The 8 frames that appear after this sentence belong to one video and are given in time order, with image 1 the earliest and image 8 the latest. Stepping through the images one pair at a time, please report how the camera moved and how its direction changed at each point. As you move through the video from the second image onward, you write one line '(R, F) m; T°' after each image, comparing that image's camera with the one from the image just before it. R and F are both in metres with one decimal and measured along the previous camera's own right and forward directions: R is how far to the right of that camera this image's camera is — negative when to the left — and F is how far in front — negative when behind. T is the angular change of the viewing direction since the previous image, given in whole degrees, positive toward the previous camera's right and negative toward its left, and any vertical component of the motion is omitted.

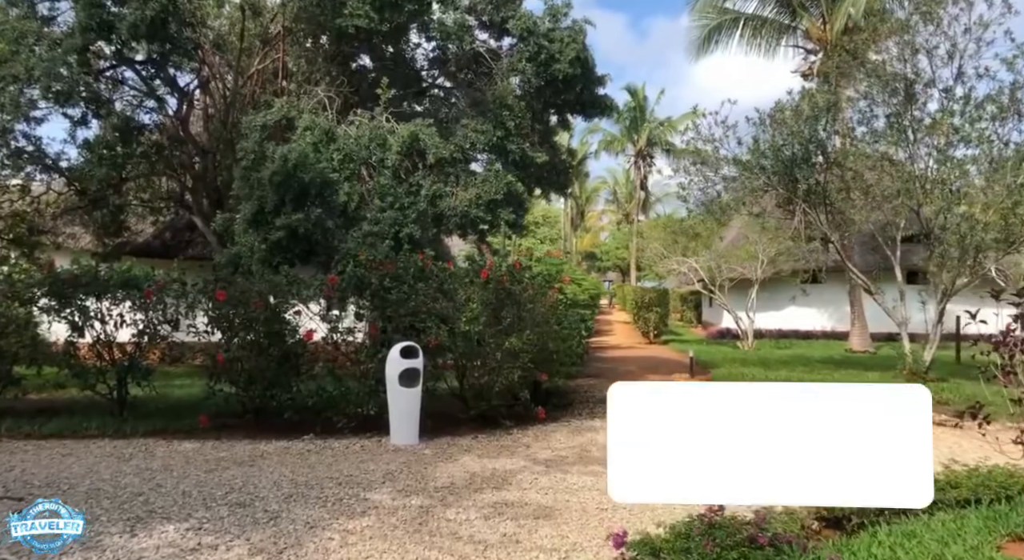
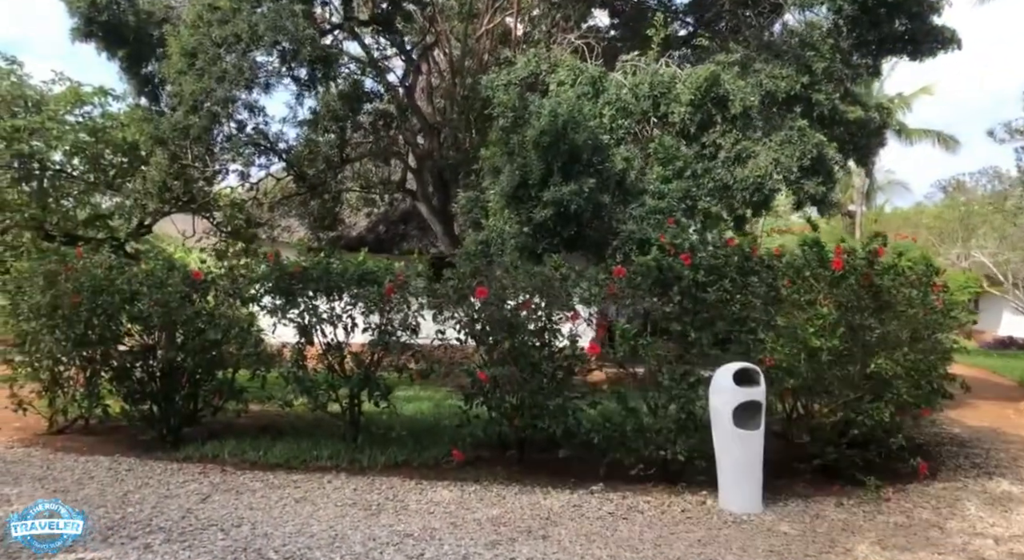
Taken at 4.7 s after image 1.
(-1.4, +2.2) m; -13°
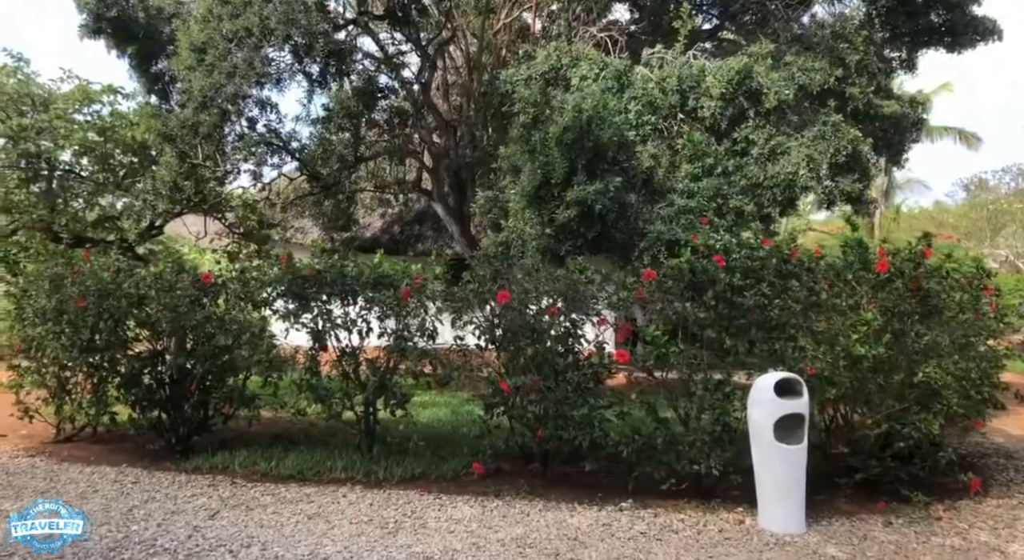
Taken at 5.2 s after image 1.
(-0.1, +0.3) m; -1°
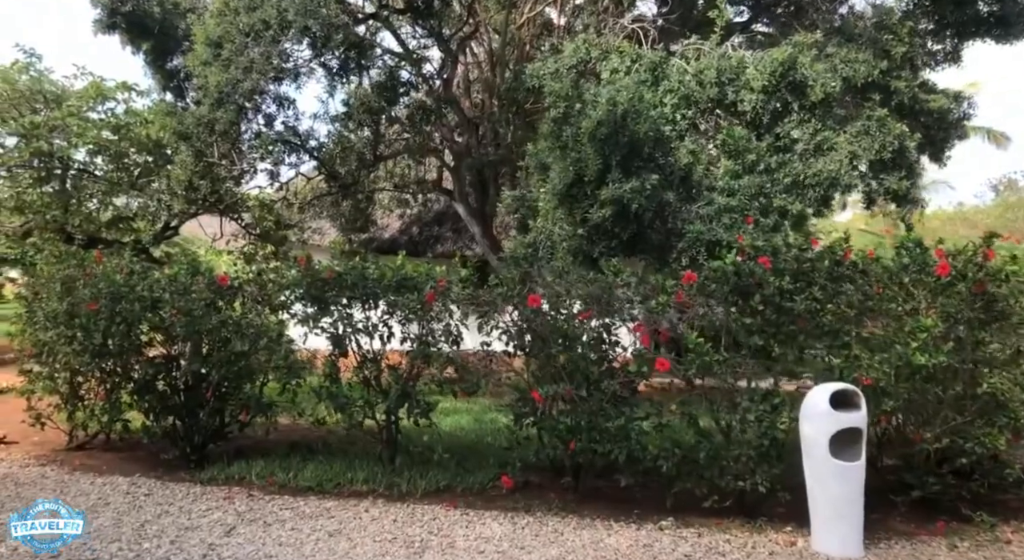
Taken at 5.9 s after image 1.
(-0.1, +0.3) m; -1°
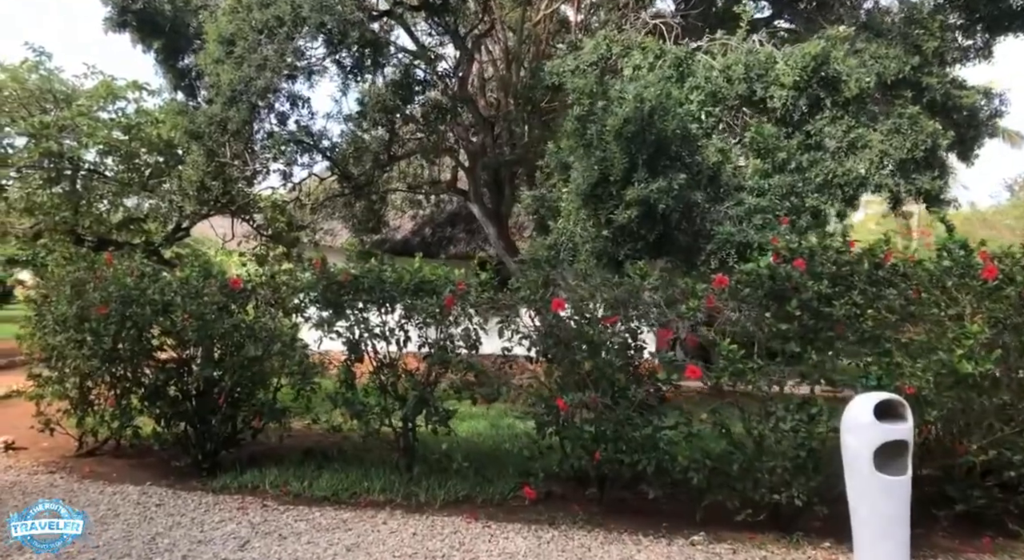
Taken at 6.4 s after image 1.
(-0.1, +0.2) m; -1°
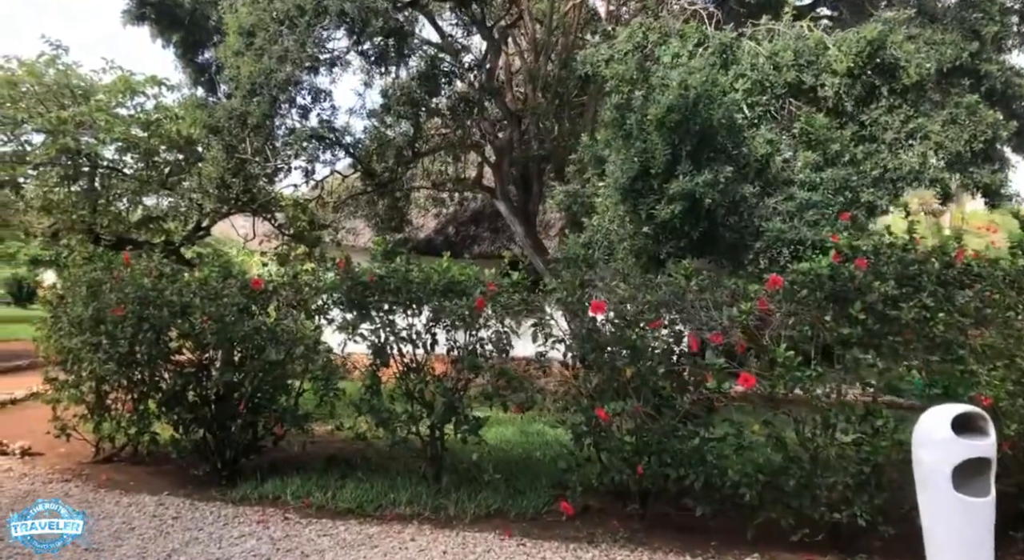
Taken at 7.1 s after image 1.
(-0.1, +0.3) m; -1°
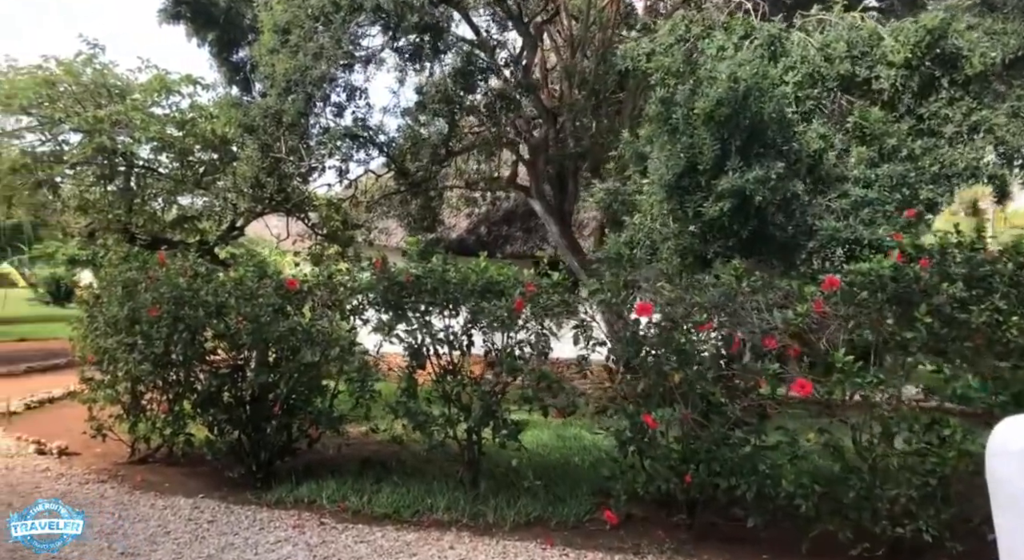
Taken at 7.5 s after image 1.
(-0.1, +0.2) m; -2°
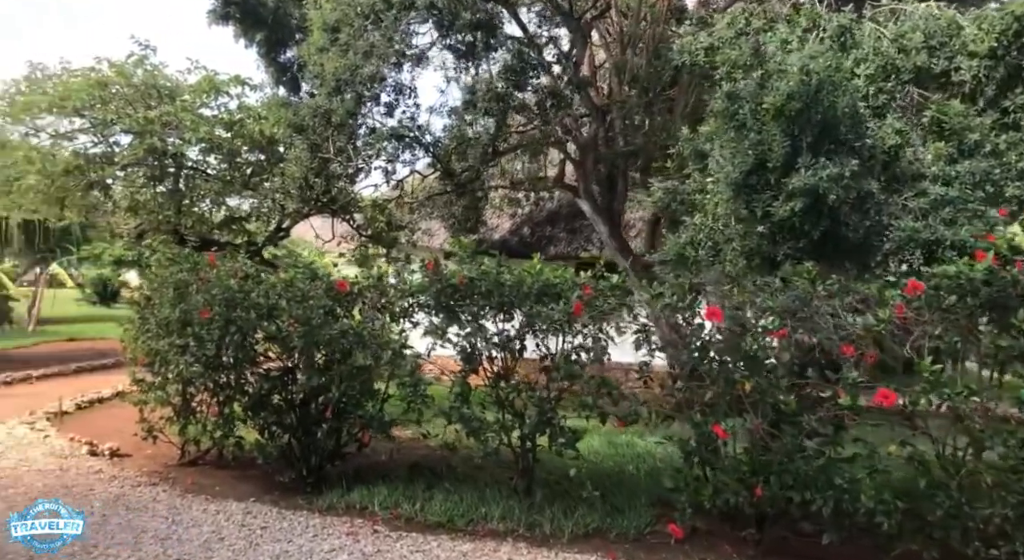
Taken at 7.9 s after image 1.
(-0.2, +0.2) m; -3°
